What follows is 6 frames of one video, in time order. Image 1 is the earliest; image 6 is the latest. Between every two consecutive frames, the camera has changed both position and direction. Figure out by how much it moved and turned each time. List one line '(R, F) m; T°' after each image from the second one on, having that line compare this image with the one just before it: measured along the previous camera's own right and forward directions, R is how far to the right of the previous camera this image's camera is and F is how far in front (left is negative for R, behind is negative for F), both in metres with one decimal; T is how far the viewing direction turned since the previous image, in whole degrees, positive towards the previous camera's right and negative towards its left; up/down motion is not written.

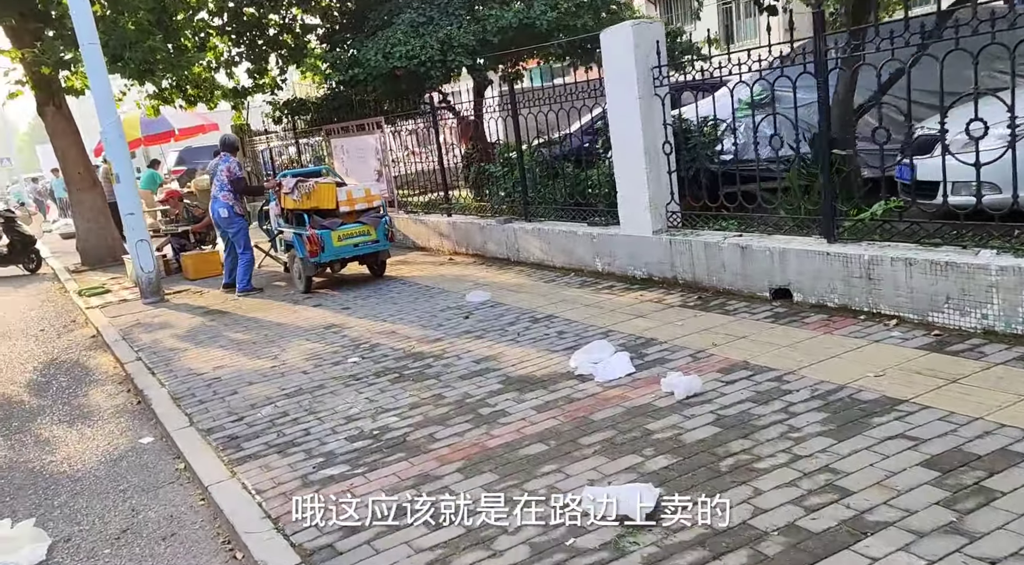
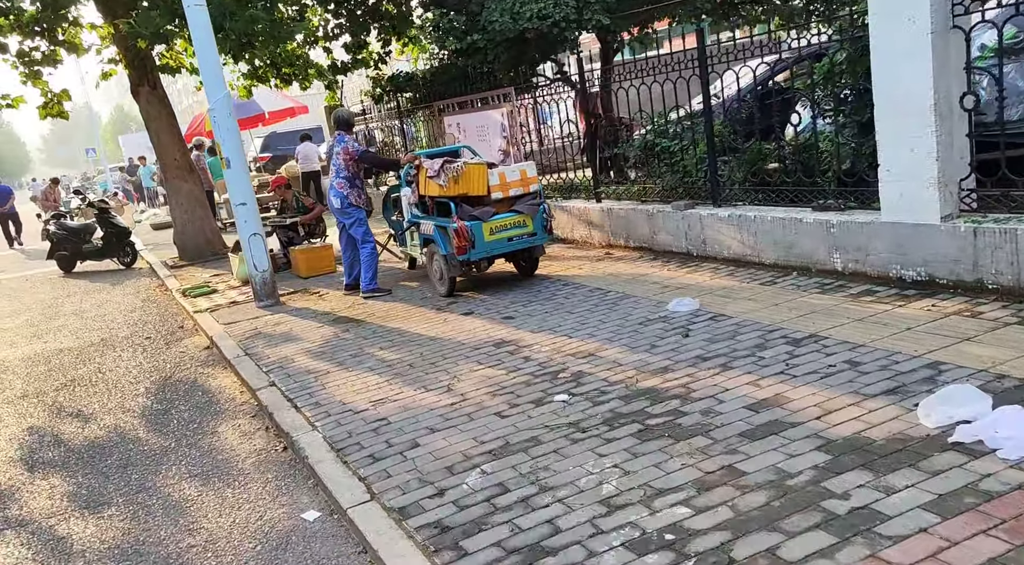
(-0.9, +1.6) m; -4°
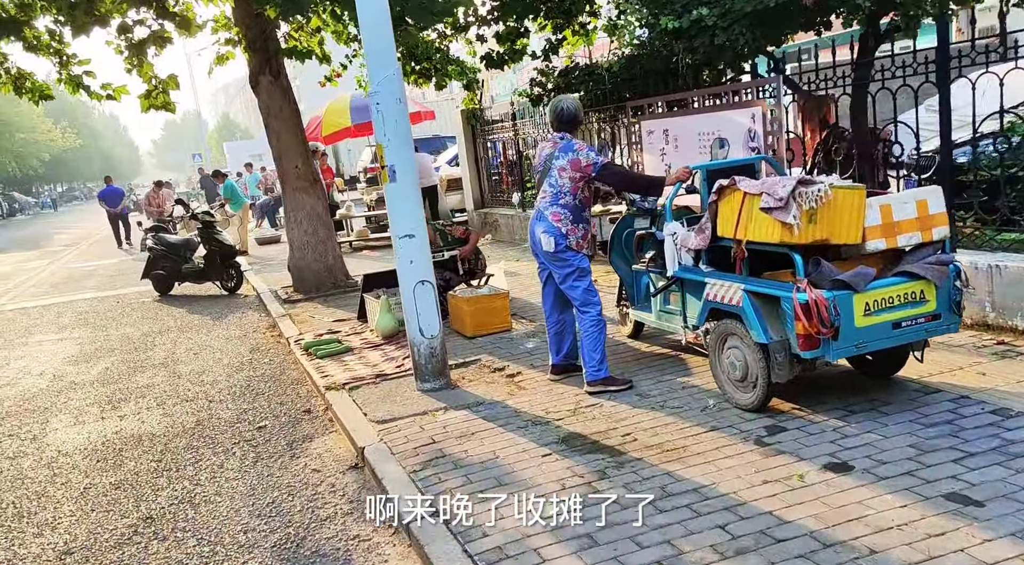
(-1.4, +3.5) m; -5°
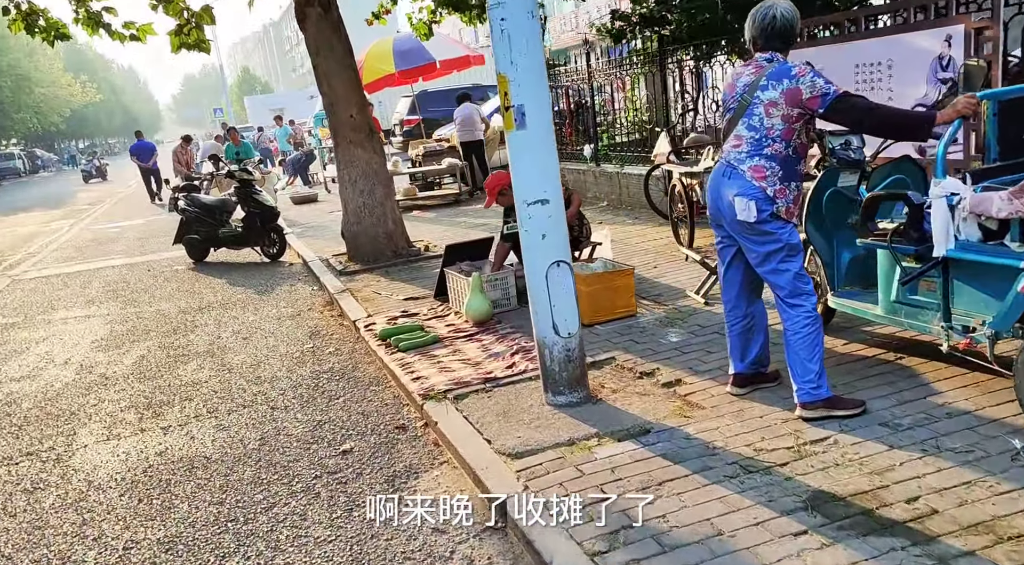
(-0.8, +1.8) m; -1°
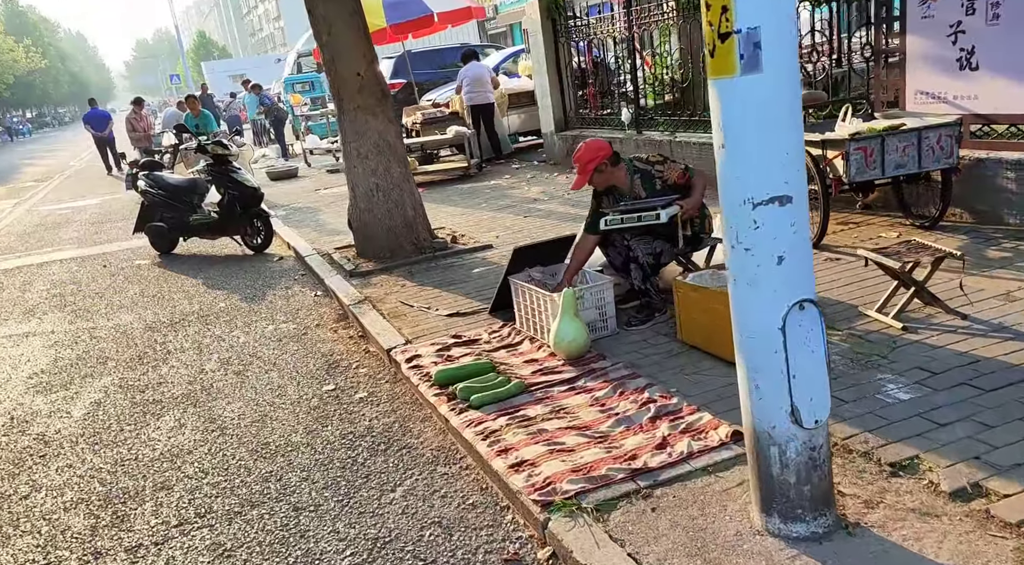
(-0.8, +2.4) m; +2°
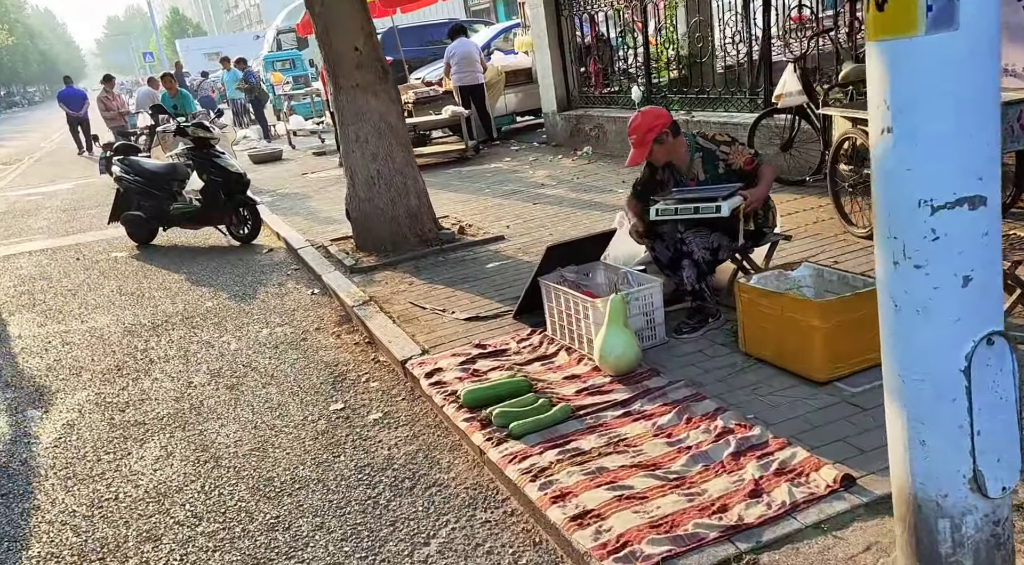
(-0.3, +0.8) m; +1°
